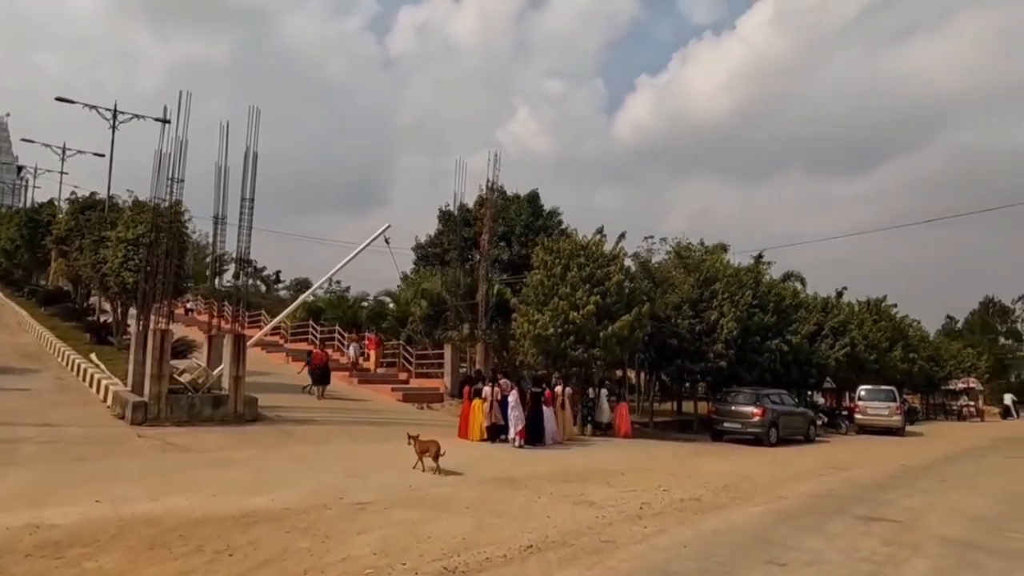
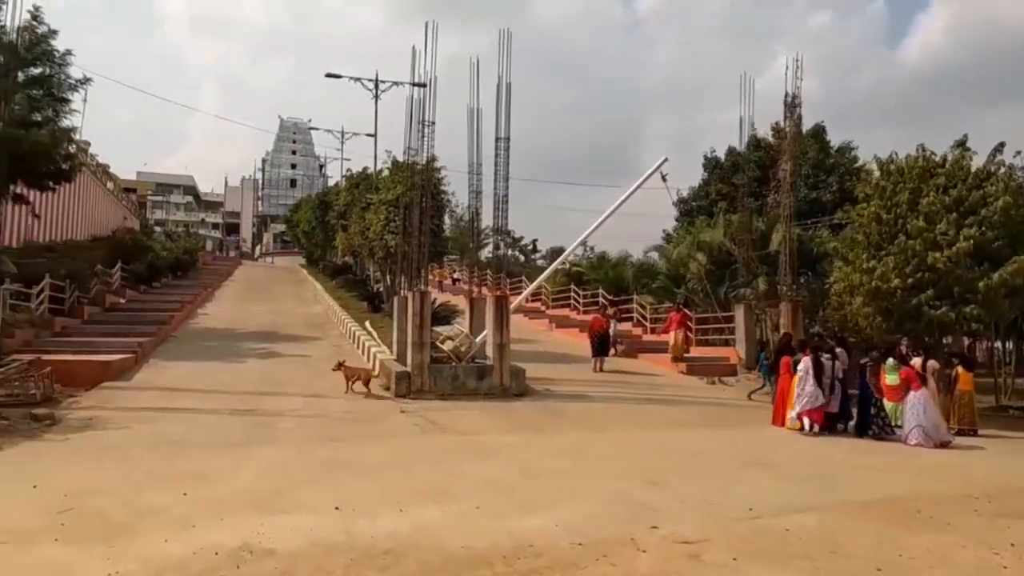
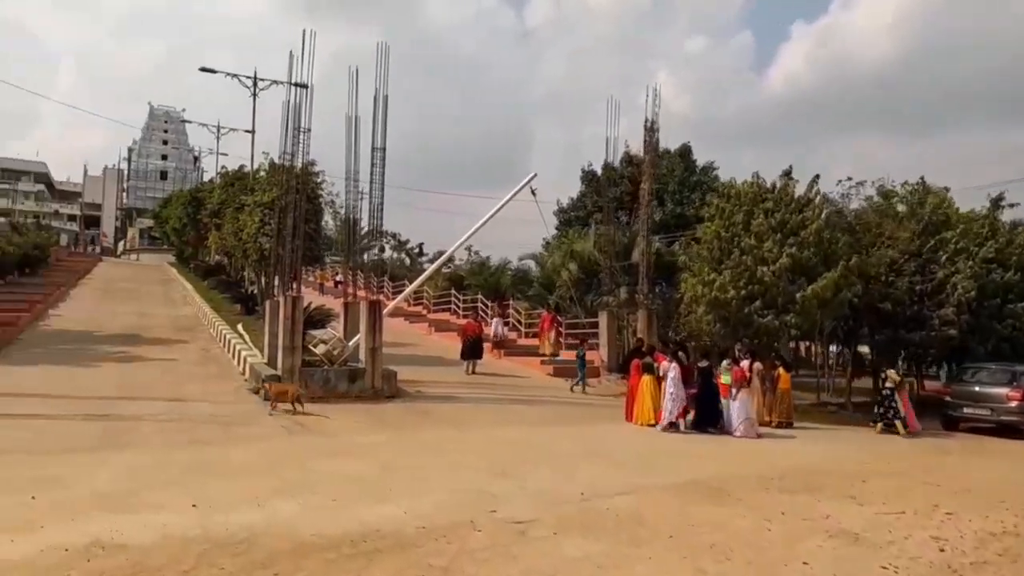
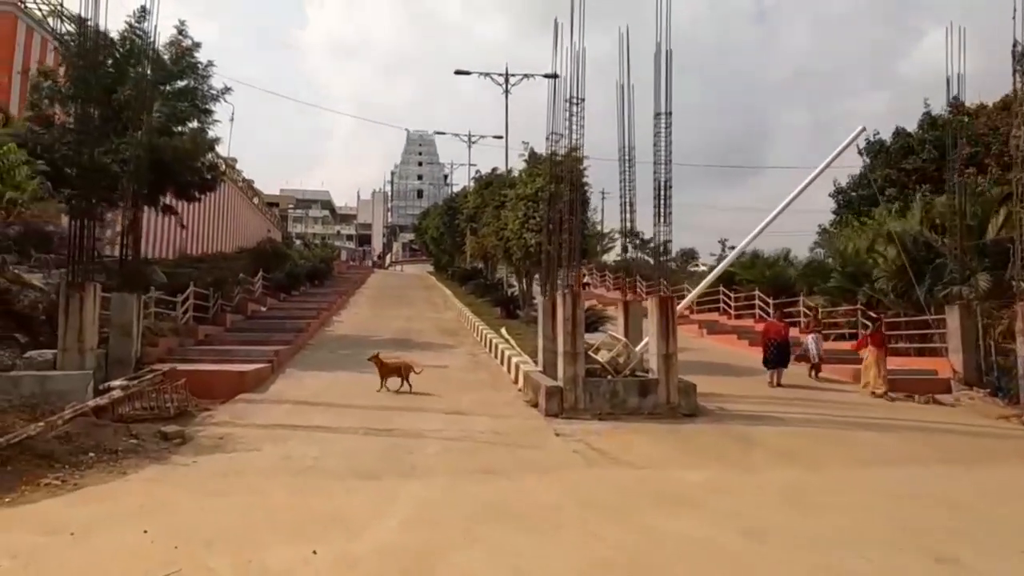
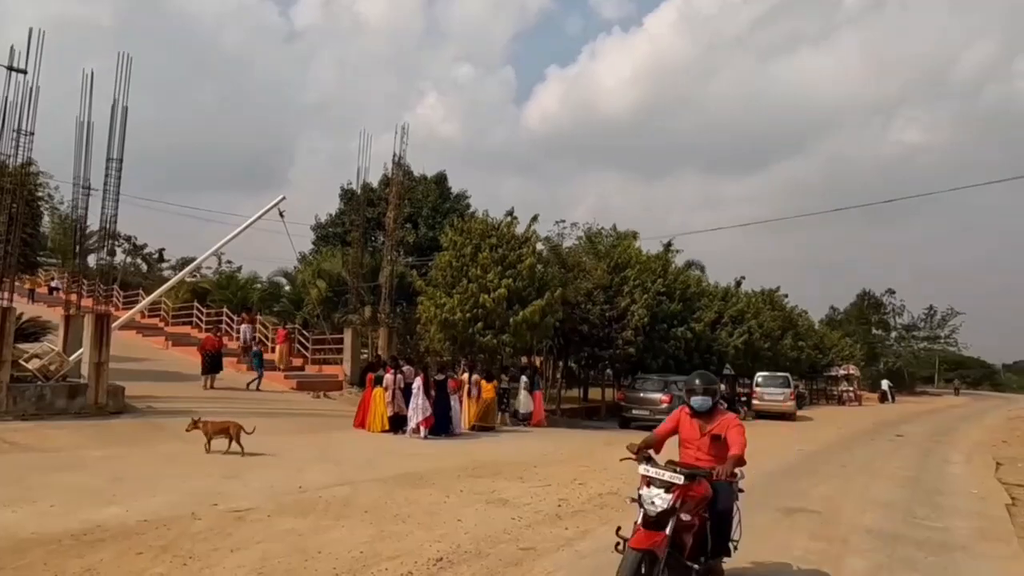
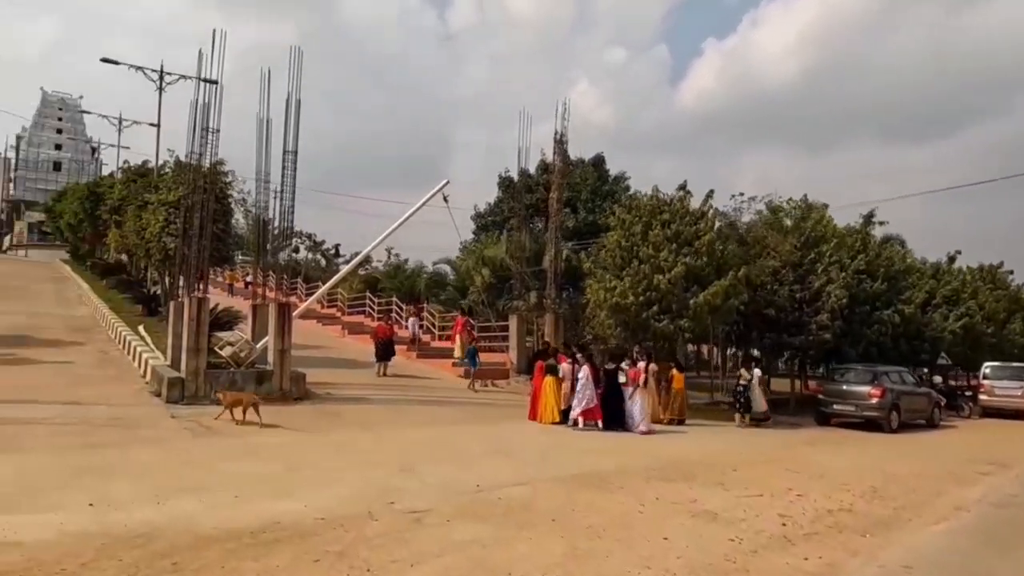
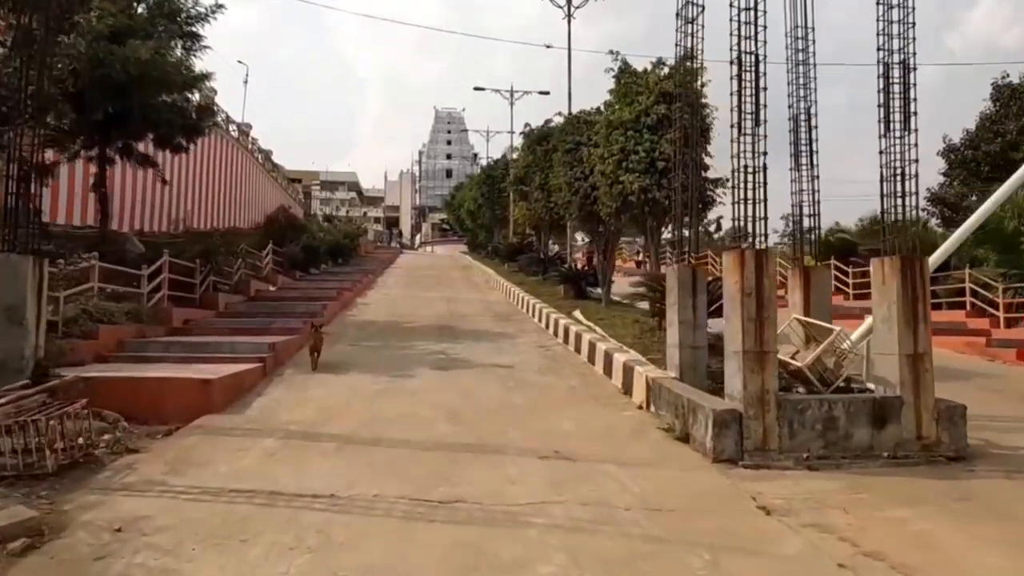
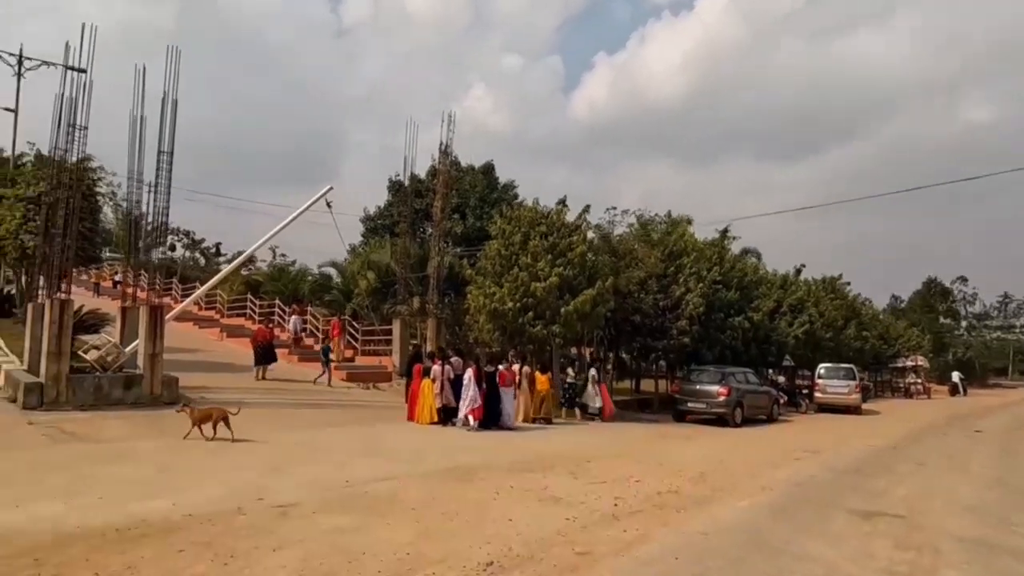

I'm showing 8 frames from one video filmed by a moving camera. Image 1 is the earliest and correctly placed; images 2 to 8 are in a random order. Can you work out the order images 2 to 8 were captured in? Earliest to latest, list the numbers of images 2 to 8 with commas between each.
5, 8, 6, 3, 2, 4, 7
